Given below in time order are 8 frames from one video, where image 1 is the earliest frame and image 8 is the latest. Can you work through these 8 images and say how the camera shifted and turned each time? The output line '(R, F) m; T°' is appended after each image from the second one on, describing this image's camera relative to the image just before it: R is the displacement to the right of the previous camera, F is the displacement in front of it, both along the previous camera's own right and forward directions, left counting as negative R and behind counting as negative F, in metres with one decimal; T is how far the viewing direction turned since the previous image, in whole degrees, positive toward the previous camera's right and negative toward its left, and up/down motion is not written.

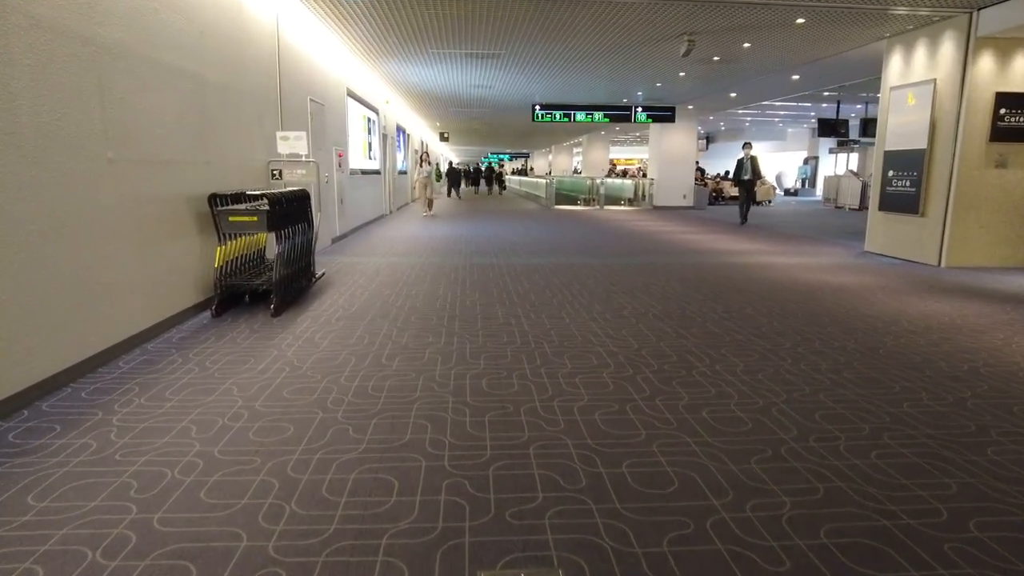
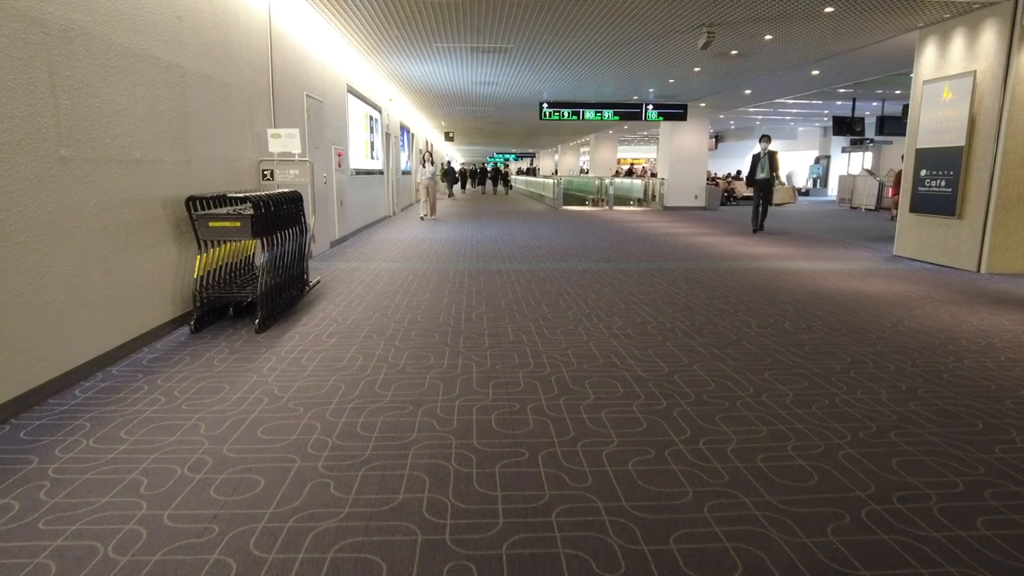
(0.0, +0.5) m; 0°
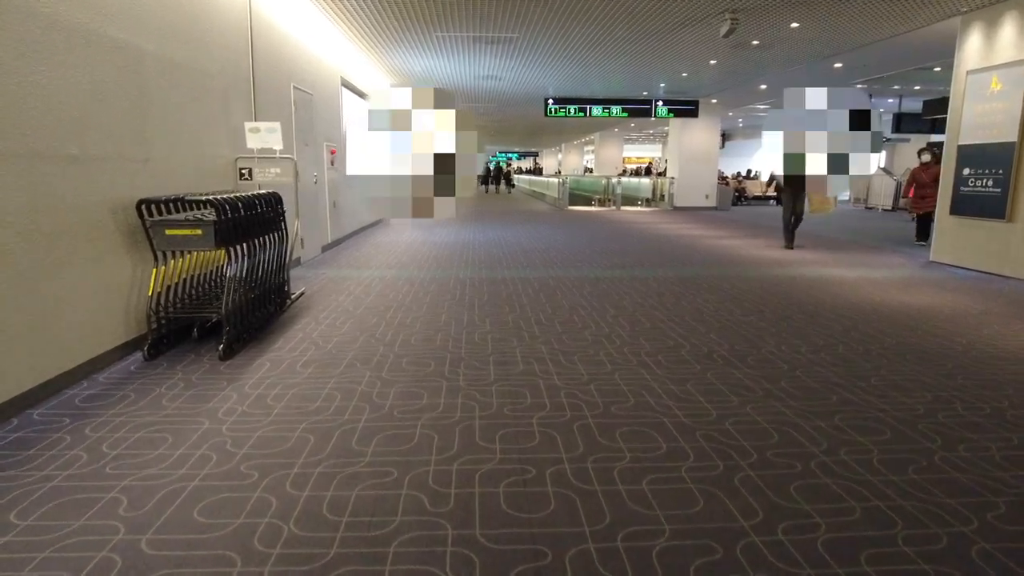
(0.0, +0.7) m; 0°
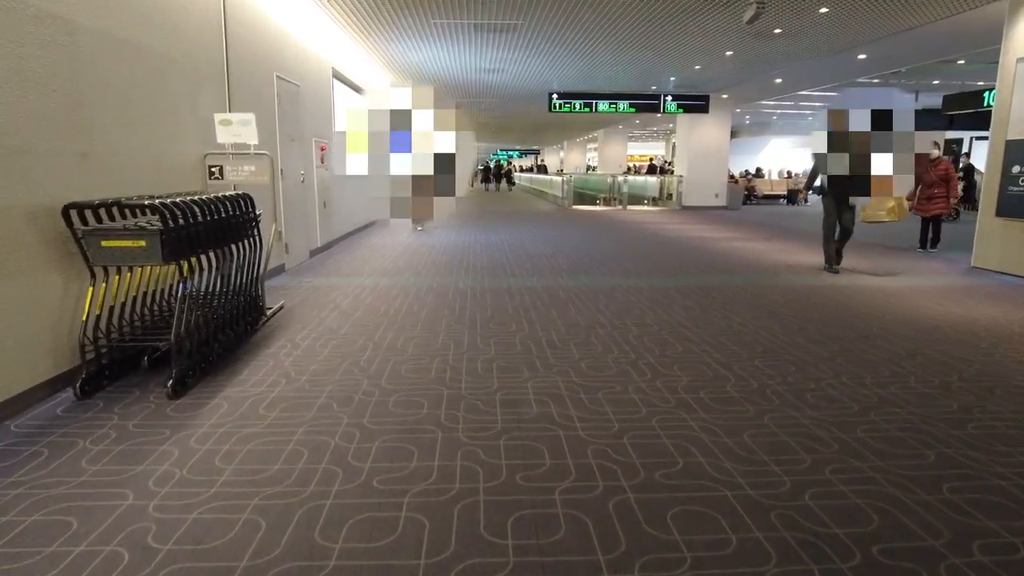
(-0.1, +0.7) m; 0°
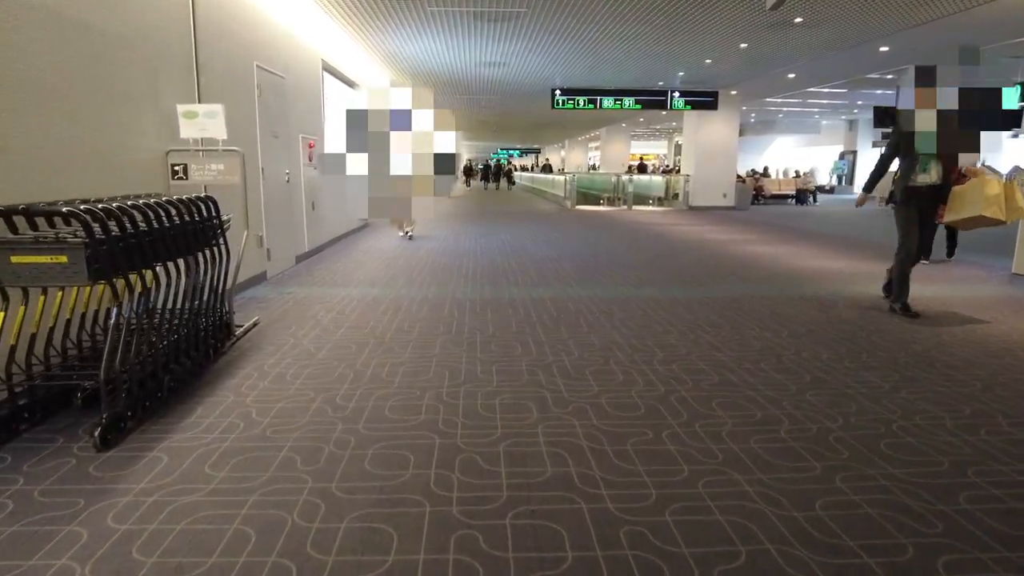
(0.0, +0.6) m; 0°
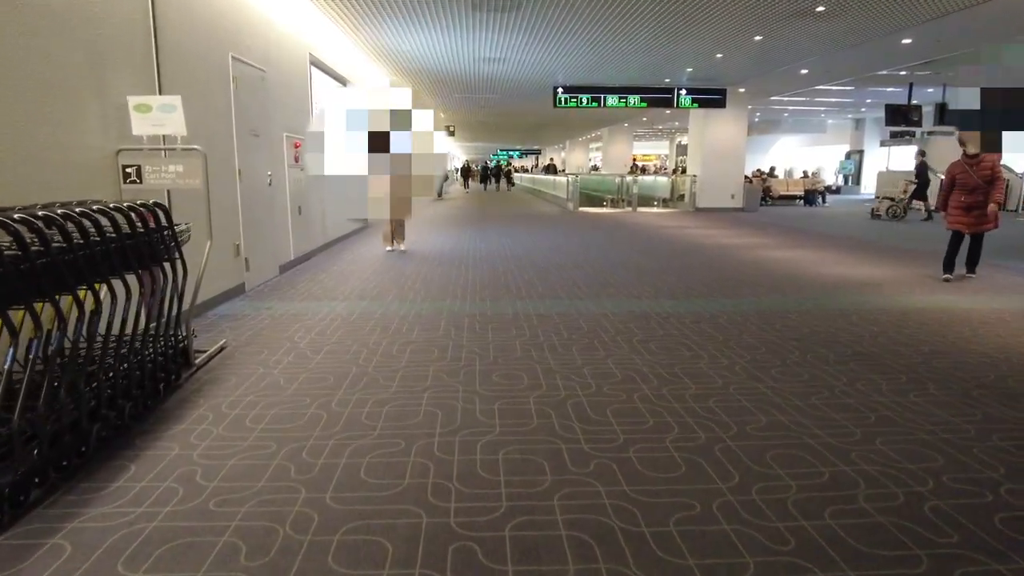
(0.0, +0.6) m; 0°
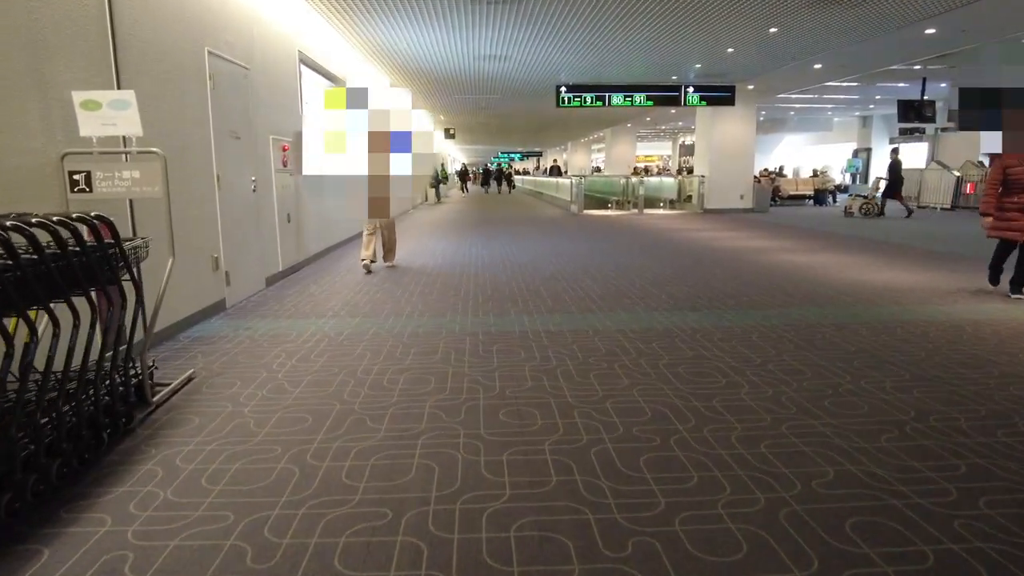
(0.0, +0.5) m; 0°
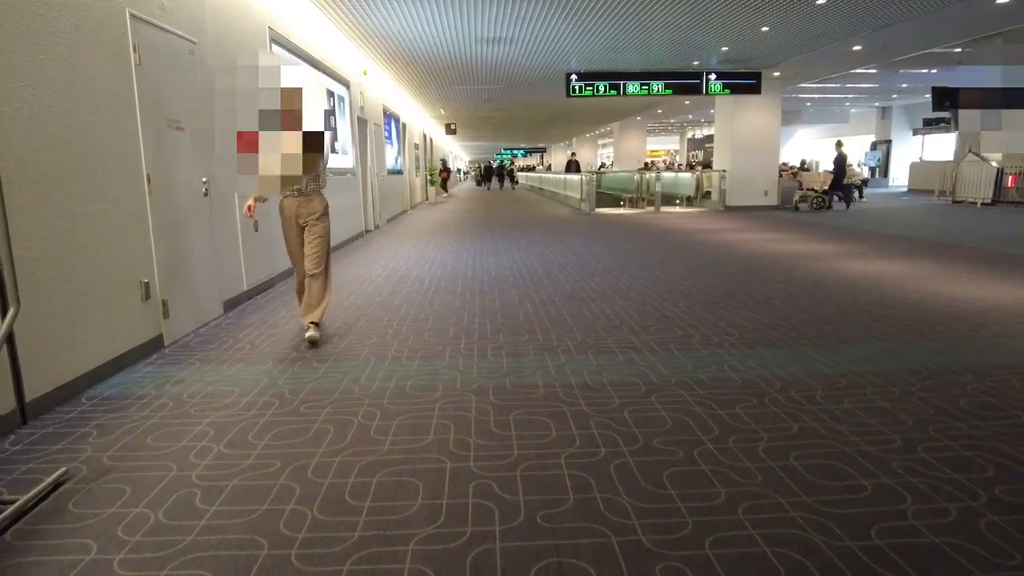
(-0.1, +1.3) m; 0°
